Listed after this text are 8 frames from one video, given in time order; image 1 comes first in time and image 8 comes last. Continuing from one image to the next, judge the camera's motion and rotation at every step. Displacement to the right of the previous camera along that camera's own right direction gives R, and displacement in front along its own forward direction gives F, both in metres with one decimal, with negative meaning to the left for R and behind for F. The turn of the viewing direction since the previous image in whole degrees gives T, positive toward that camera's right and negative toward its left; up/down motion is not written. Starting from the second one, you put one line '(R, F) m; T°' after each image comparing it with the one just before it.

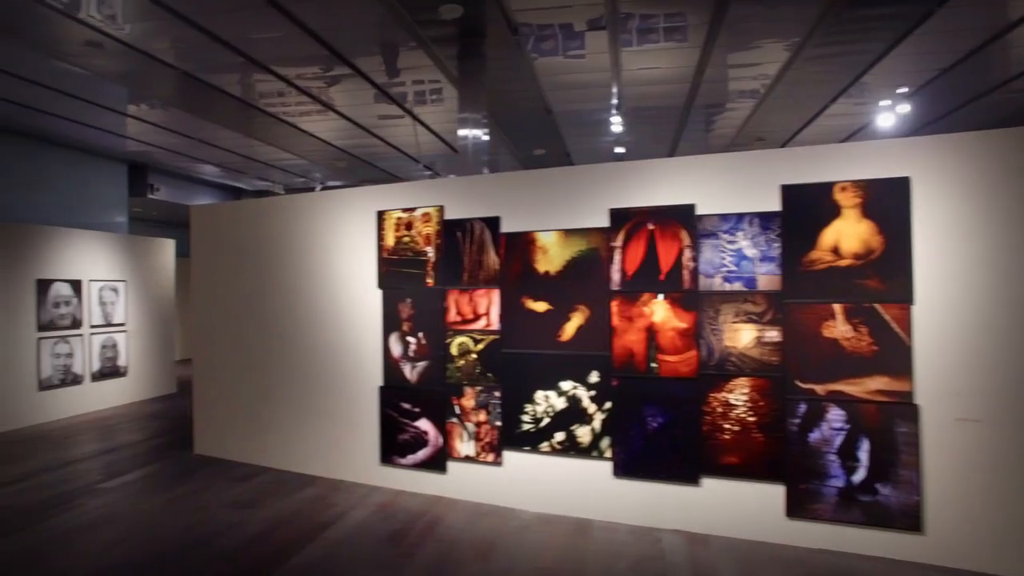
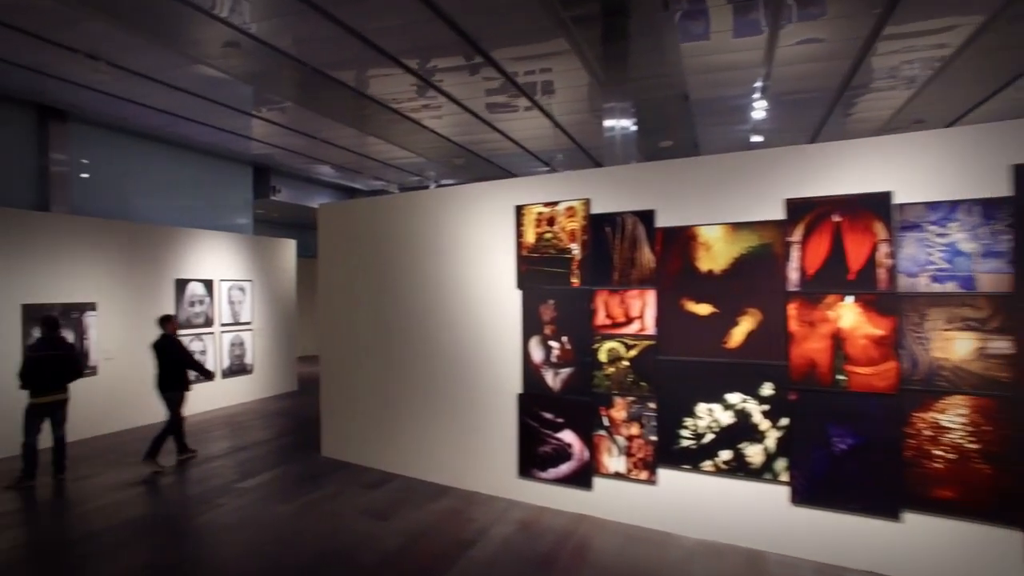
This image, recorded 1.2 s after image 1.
(-0.4, +0.4) m; -8°
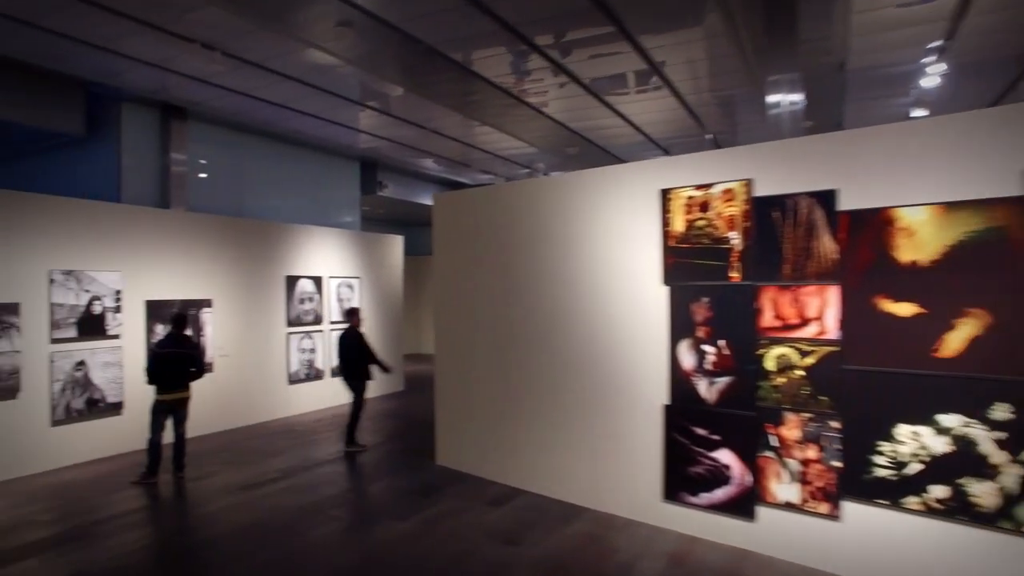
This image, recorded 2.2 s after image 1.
(-0.3, +0.6) m; -8°
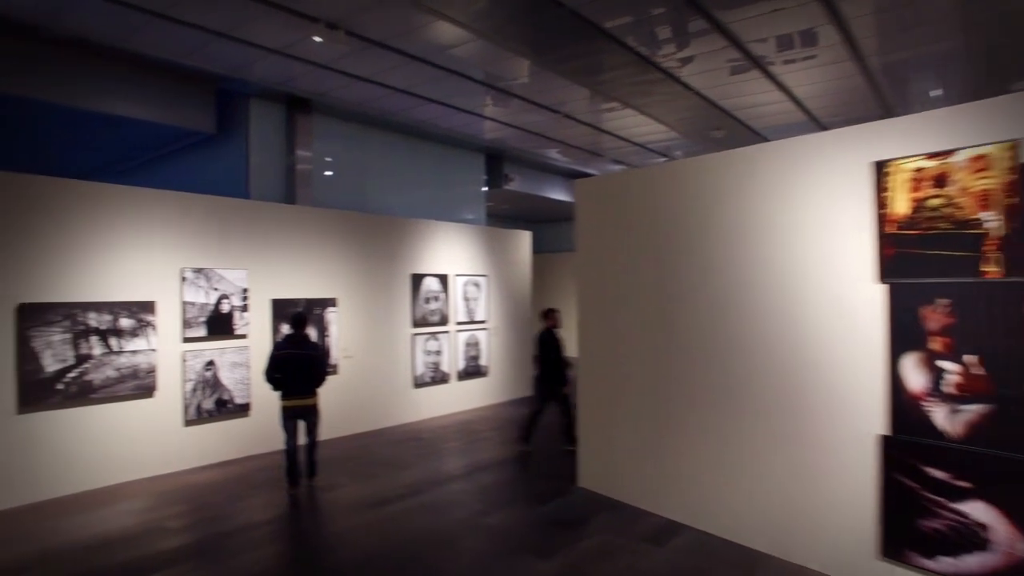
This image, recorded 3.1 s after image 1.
(-0.3, +0.8) m; -9°
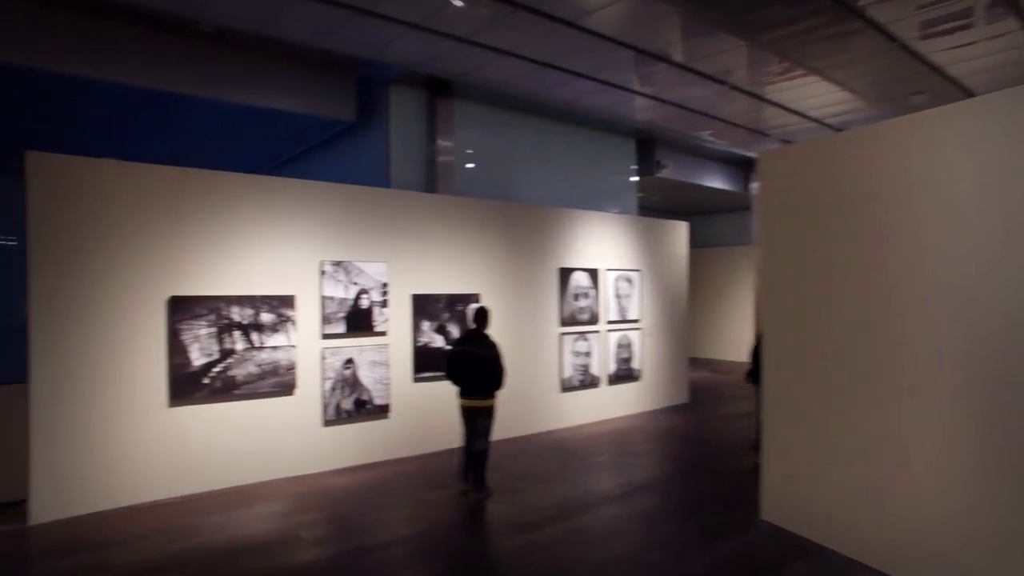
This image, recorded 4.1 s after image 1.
(-0.2, +0.9) m; -11°
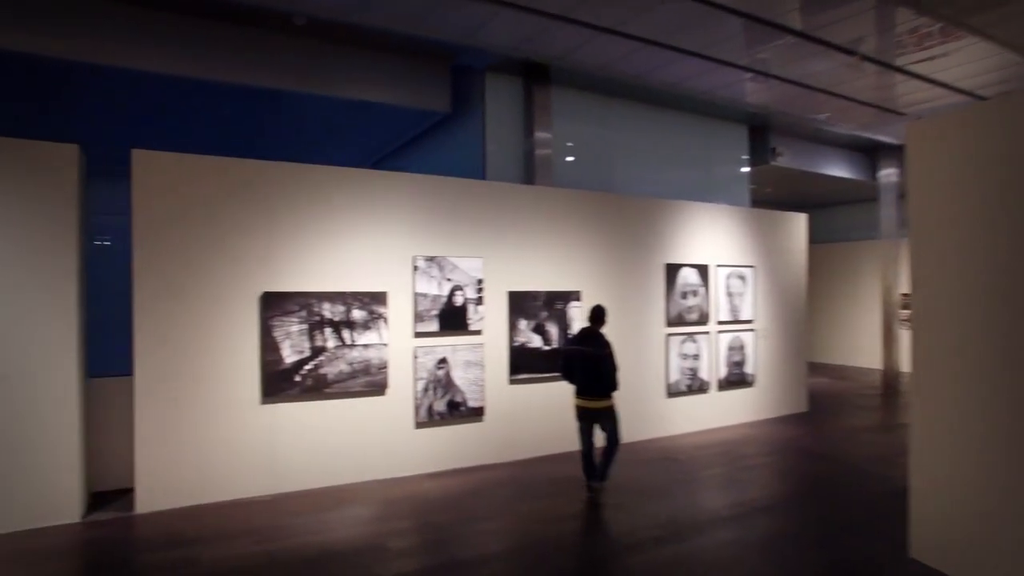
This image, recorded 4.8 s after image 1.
(0.0, +0.5) m; -8°
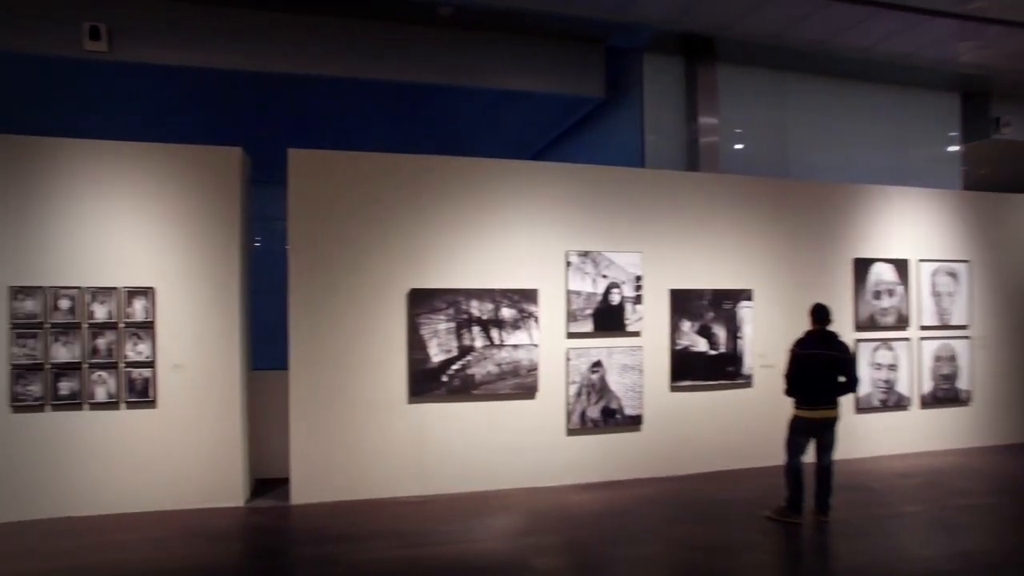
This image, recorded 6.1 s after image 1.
(0.0, +0.5) m; -13°
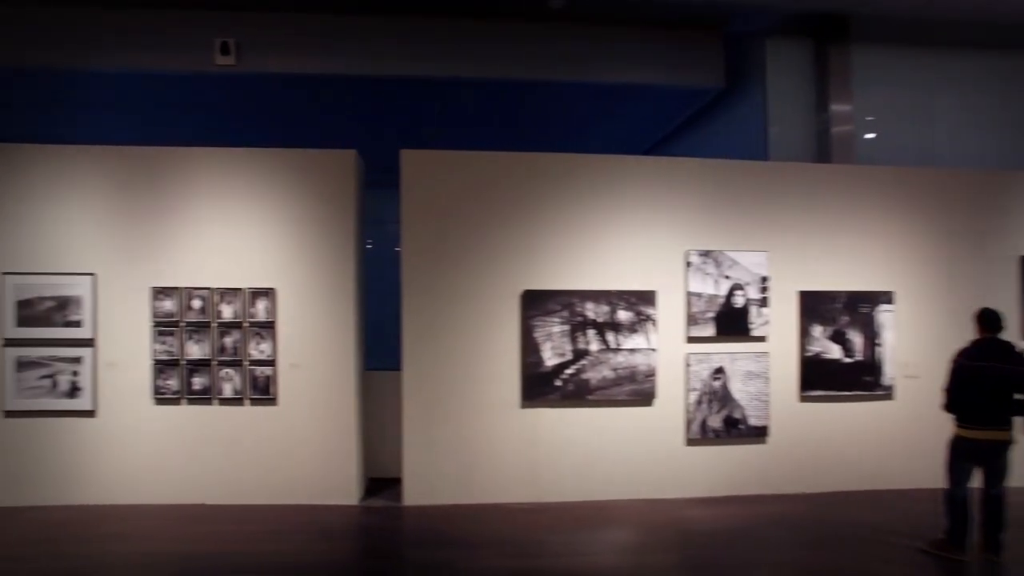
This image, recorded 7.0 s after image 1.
(-0.1, +0.2) m; -8°
